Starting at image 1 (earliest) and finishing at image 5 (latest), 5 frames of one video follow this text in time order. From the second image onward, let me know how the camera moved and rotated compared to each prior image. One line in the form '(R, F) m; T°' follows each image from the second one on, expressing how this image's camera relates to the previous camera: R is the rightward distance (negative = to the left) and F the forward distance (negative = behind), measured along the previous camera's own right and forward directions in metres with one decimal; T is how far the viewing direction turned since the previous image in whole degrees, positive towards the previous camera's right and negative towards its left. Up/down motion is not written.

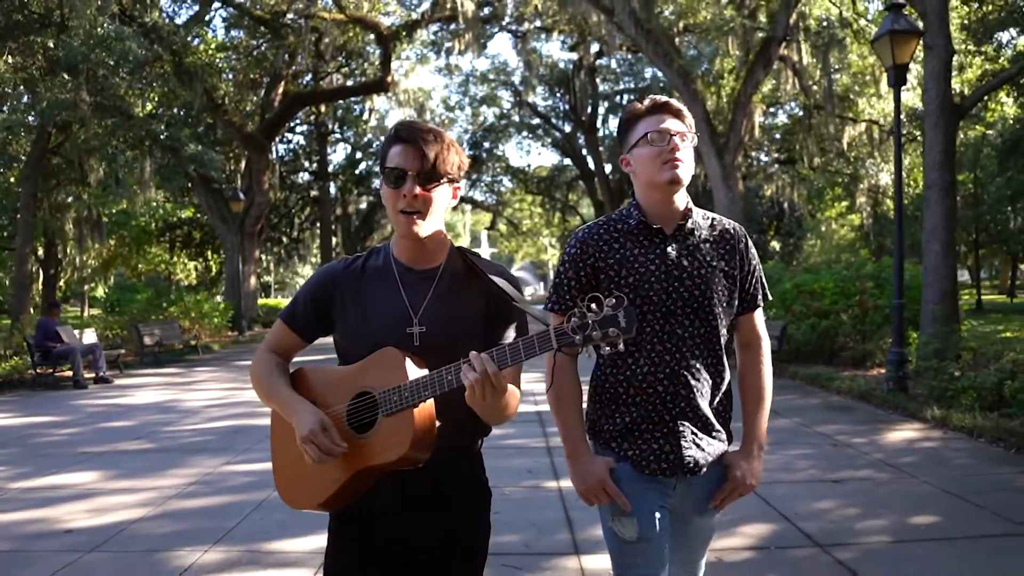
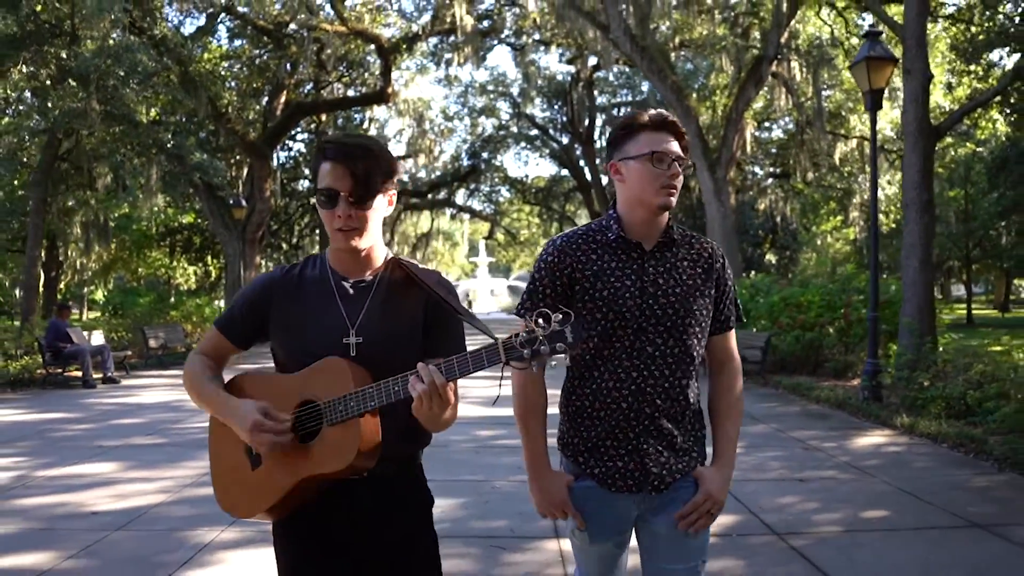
(0.0, -0.4) m; 0°
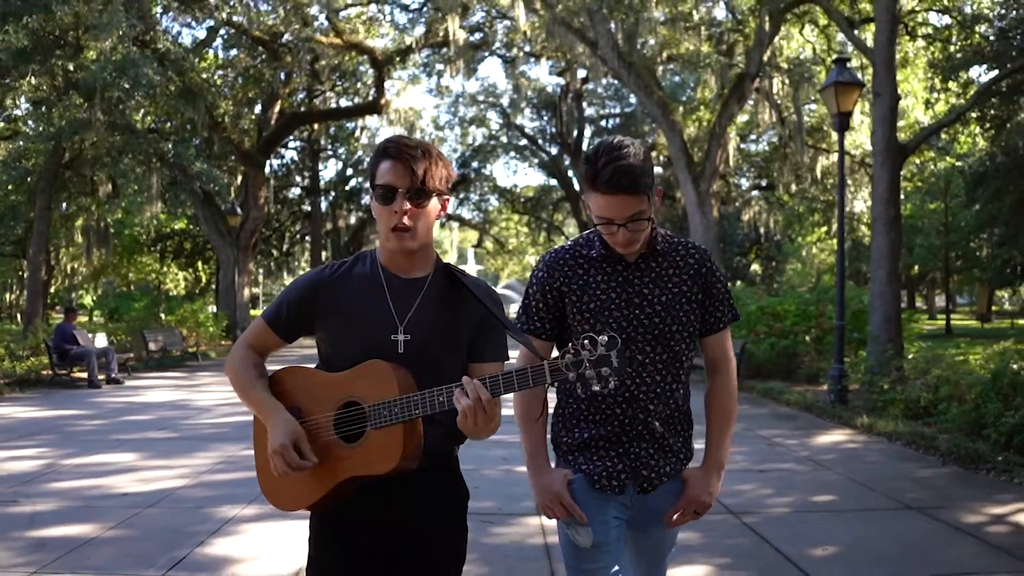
(0.0, -0.6) m; +1°
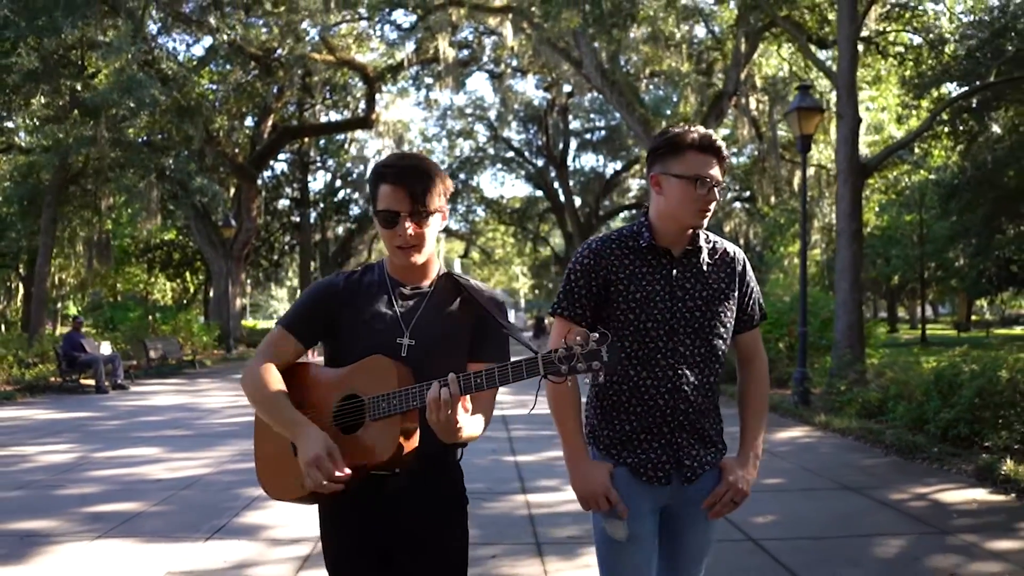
(0.0, -0.8) m; +1°
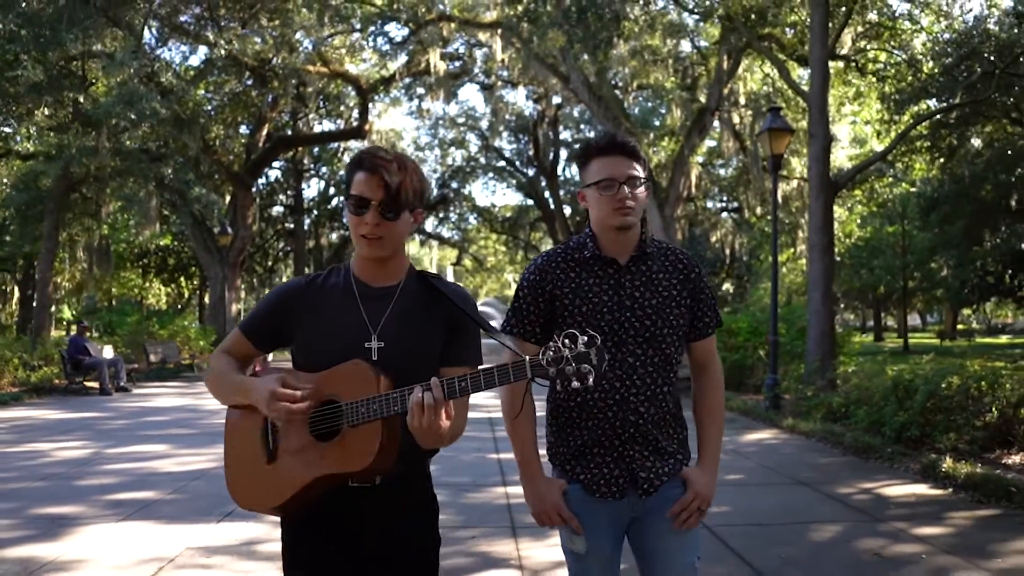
(+0.1, -0.6) m; +1°
